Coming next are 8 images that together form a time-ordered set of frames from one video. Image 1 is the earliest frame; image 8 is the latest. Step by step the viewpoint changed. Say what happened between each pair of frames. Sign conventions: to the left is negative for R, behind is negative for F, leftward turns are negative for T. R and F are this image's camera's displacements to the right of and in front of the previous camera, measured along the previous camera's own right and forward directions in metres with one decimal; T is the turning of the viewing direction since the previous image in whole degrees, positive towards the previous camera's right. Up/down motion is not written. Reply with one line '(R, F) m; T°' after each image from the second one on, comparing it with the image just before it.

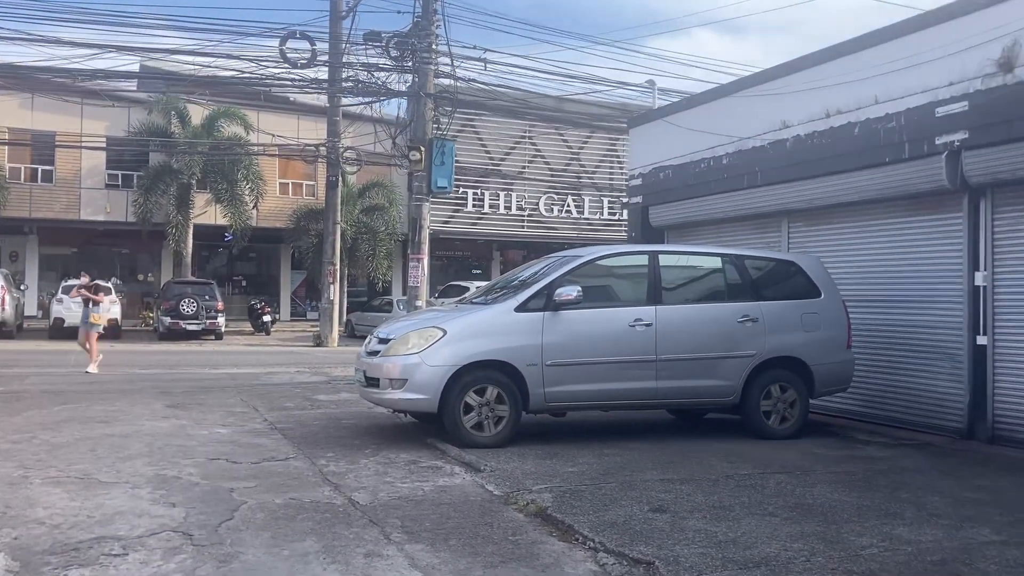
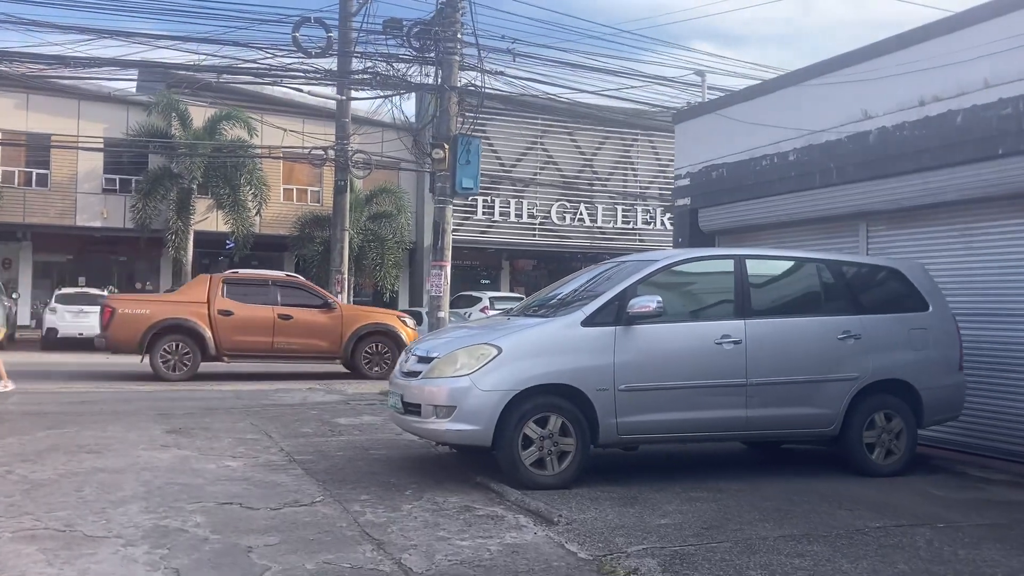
(-0.6, +1.4) m; 0°
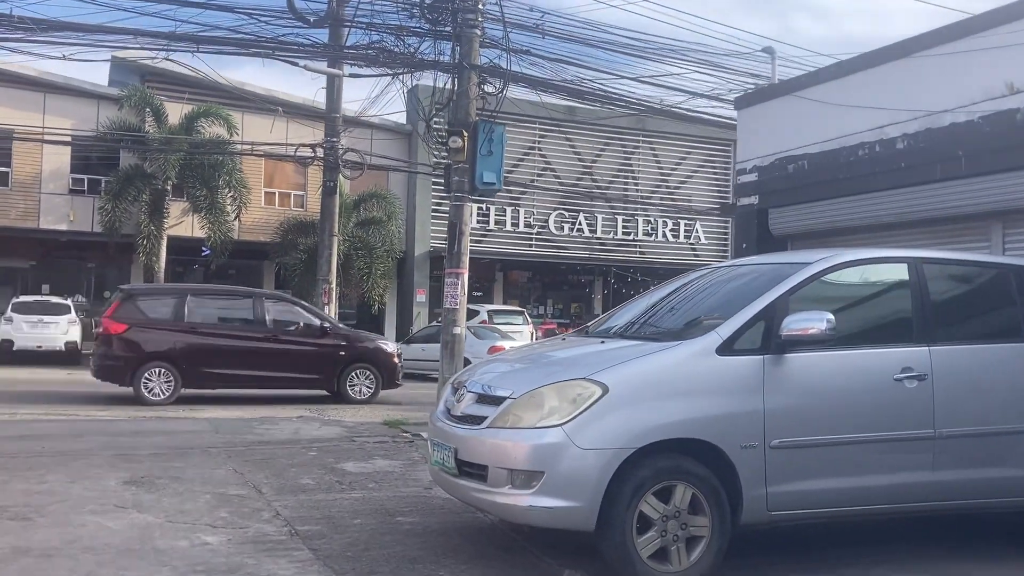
(-0.7, +2.3) m; +1°
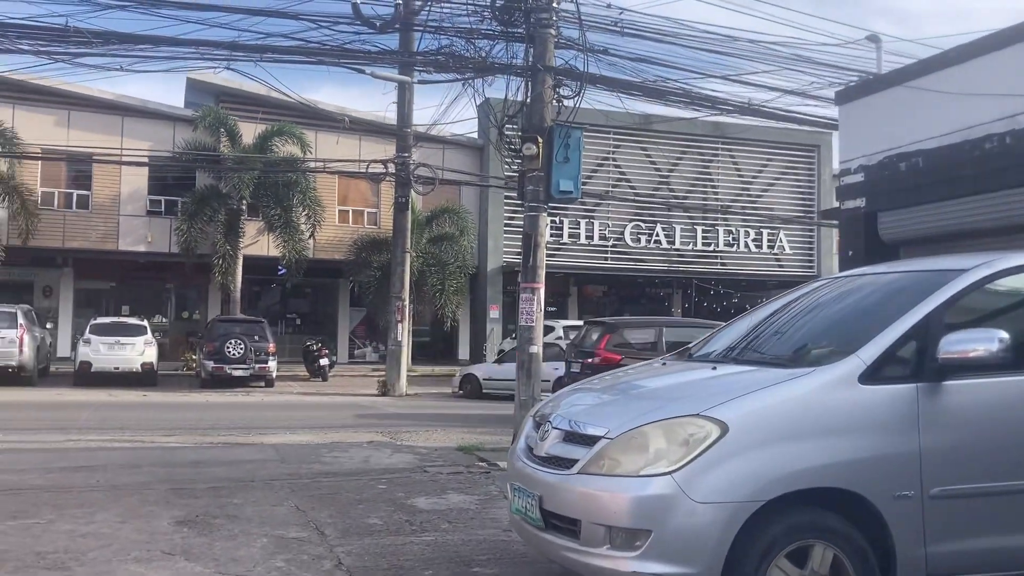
(-0.1, +0.8) m; -5°
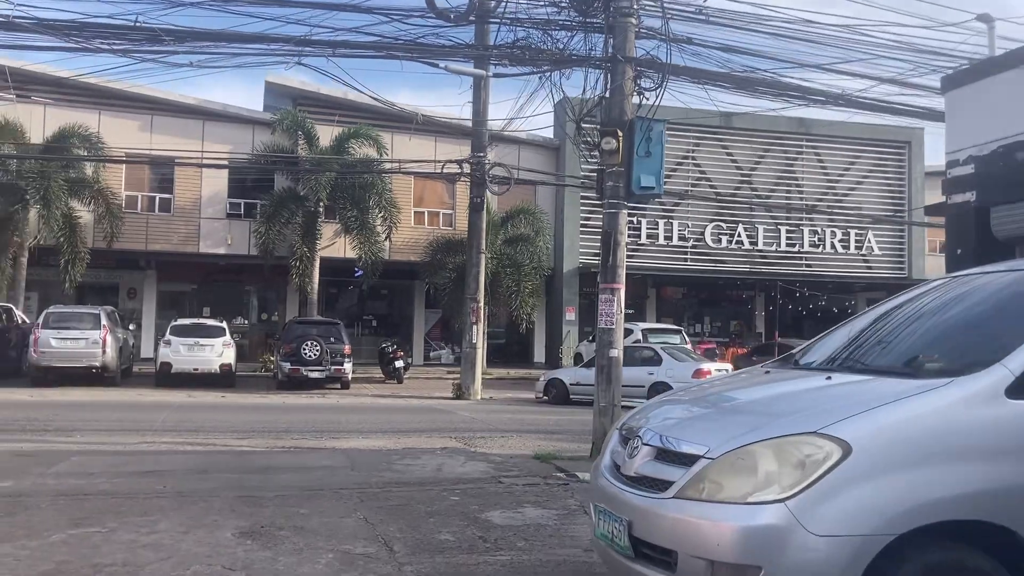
(0.0, +0.5) m; -5°
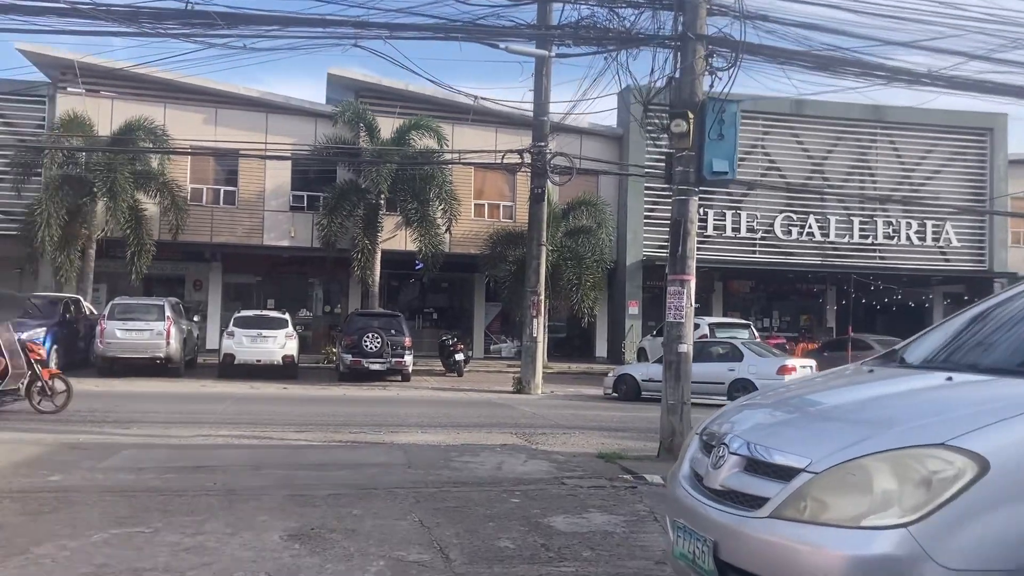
(0.0, +0.5) m; -4°
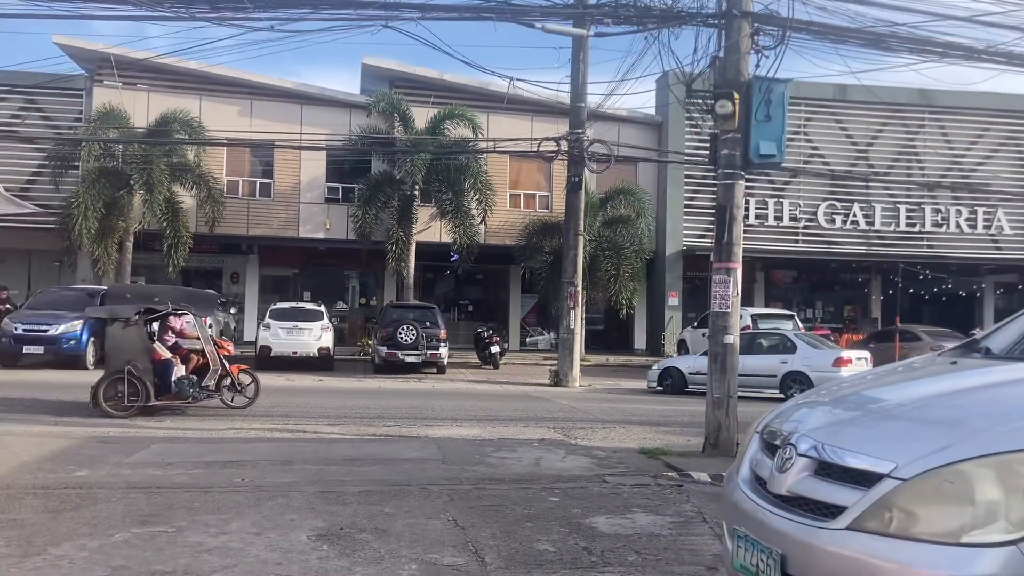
(0.0, +0.4) m; -2°
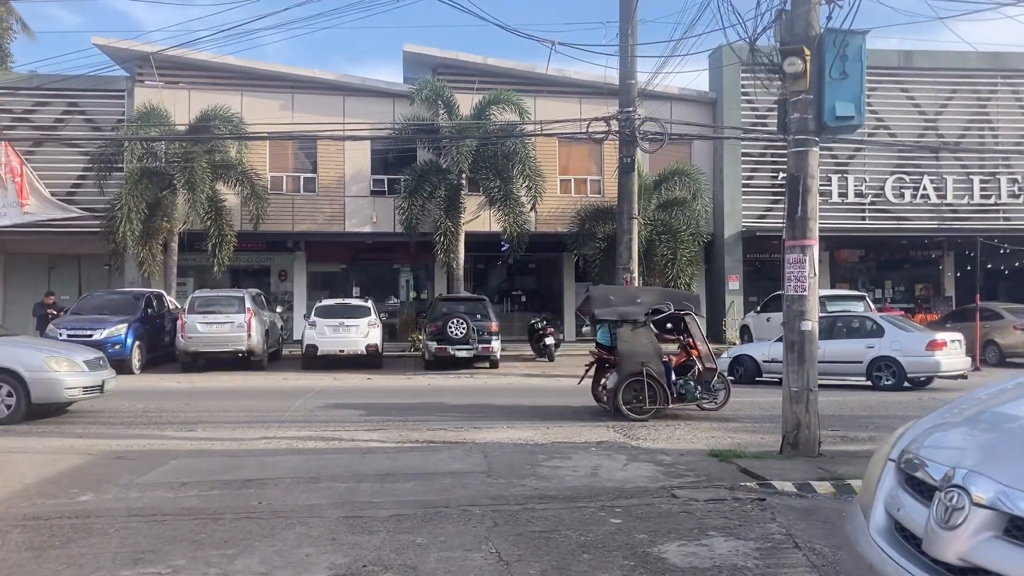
(+0.1, +1.0) m; -3°
